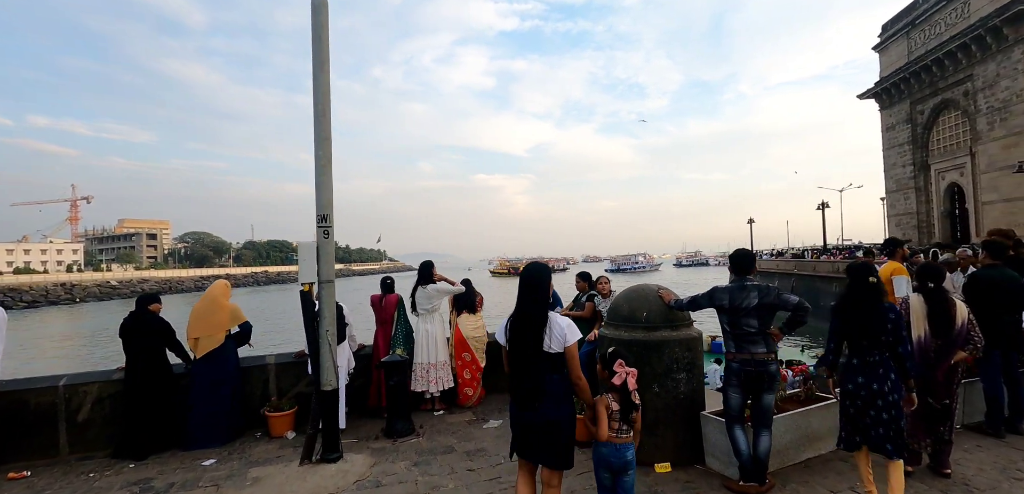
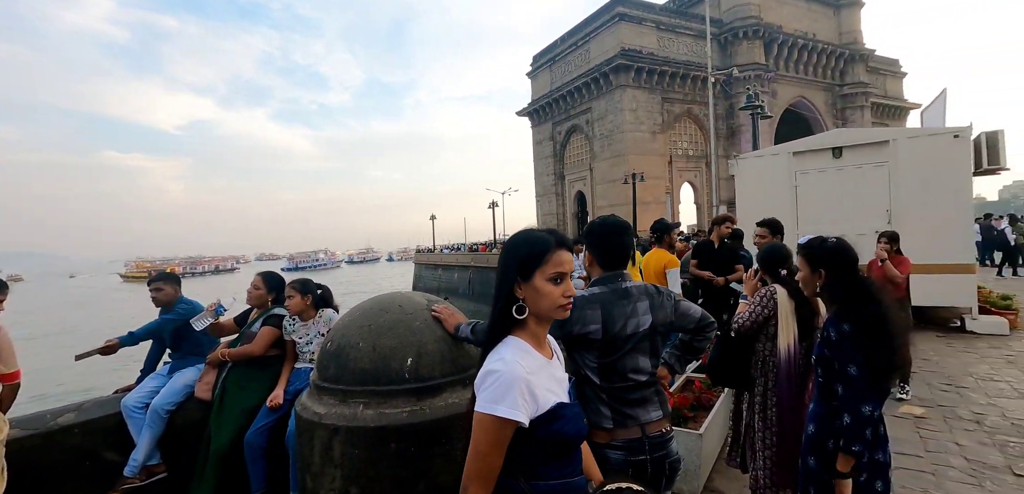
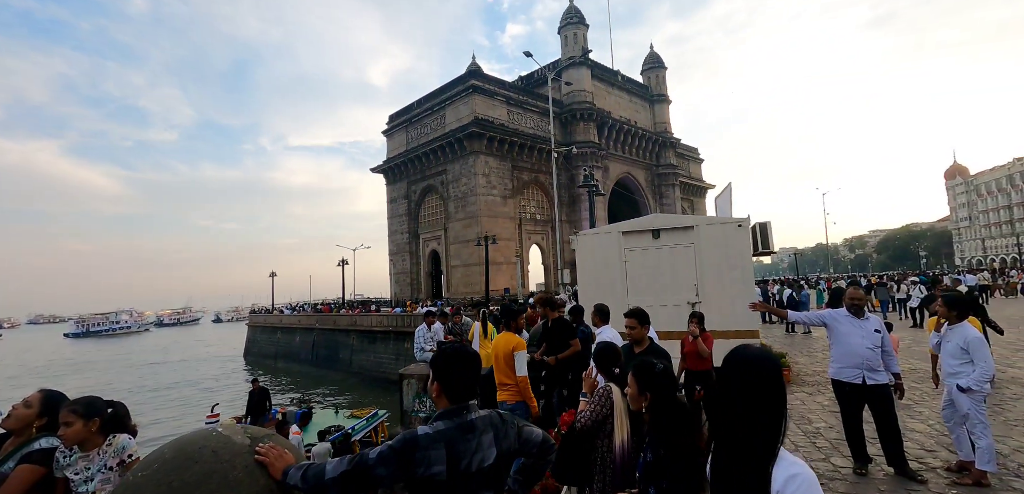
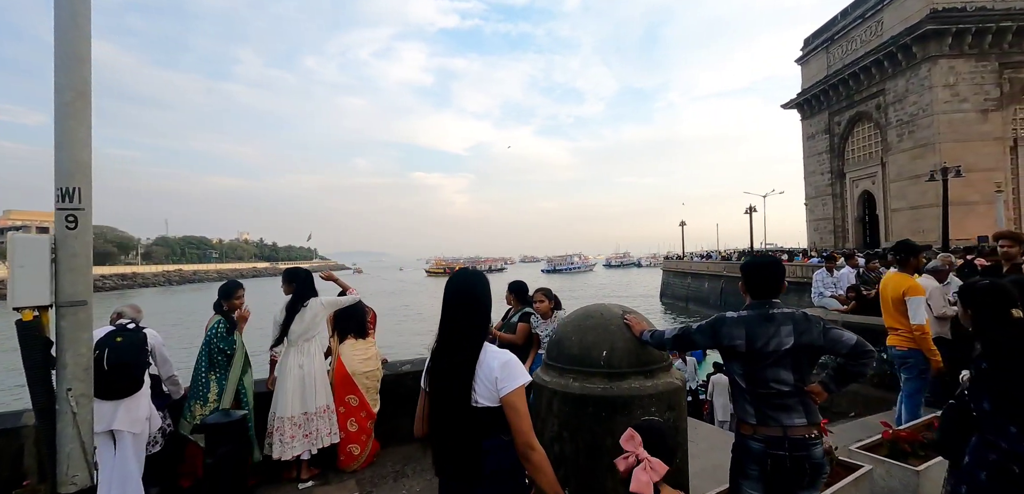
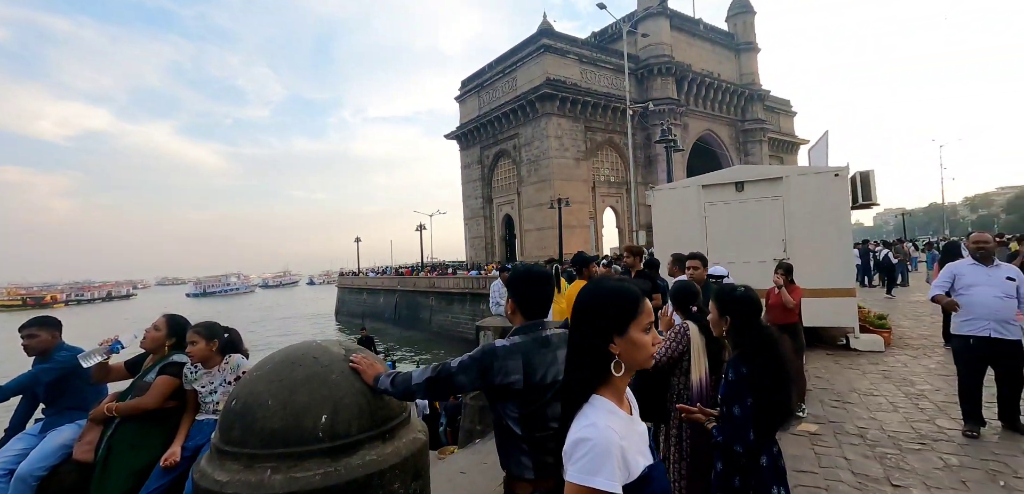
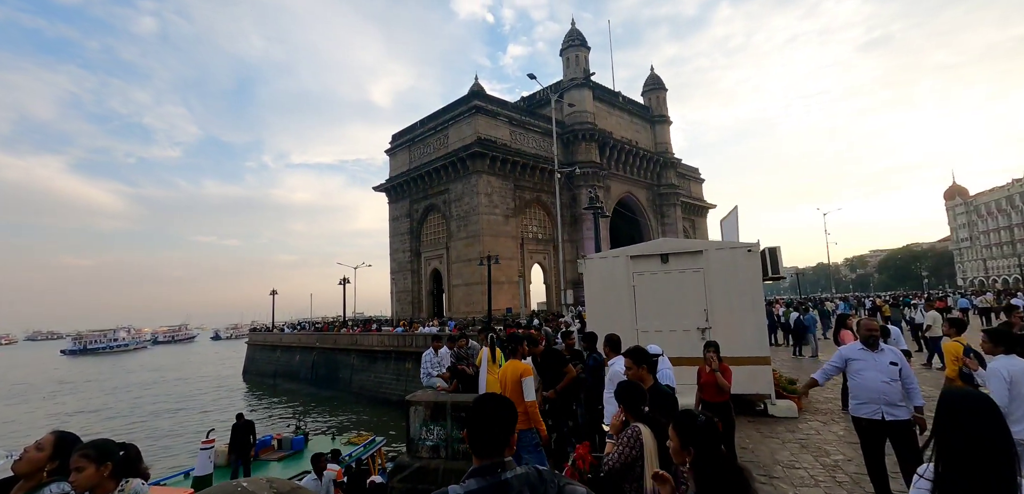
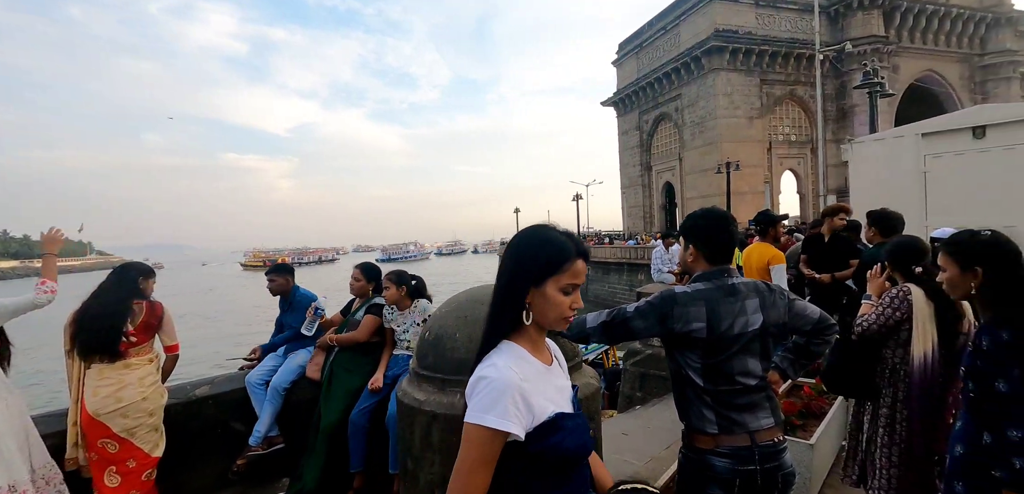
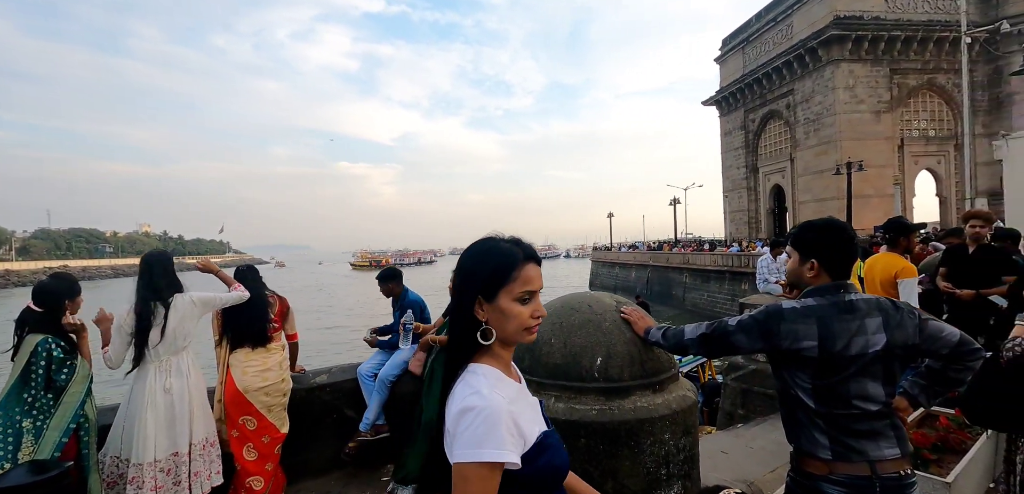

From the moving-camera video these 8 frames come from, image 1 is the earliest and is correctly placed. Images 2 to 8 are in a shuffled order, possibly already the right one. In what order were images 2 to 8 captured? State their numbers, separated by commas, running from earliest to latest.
4, 8, 7, 2, 5, 3, 6
